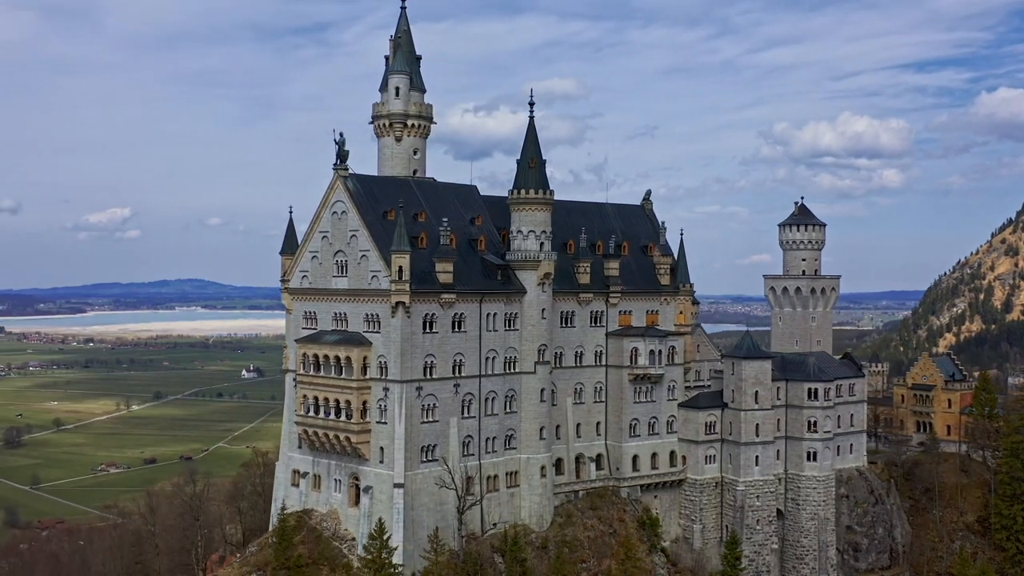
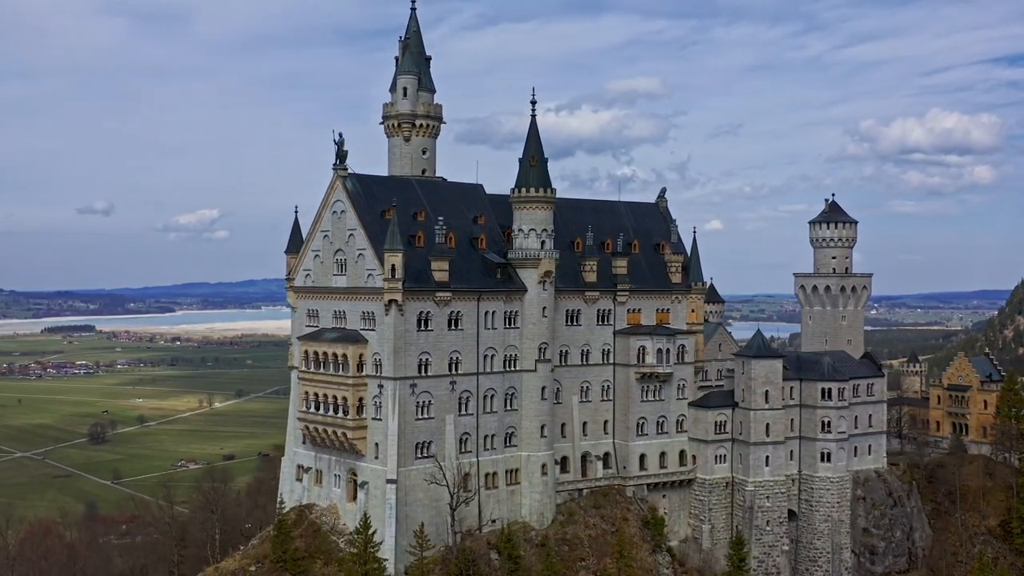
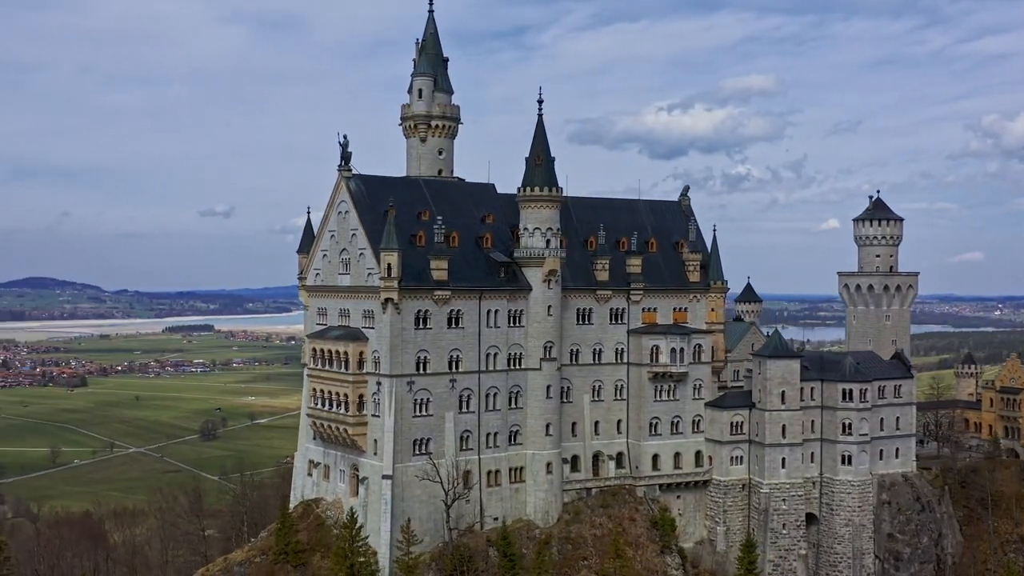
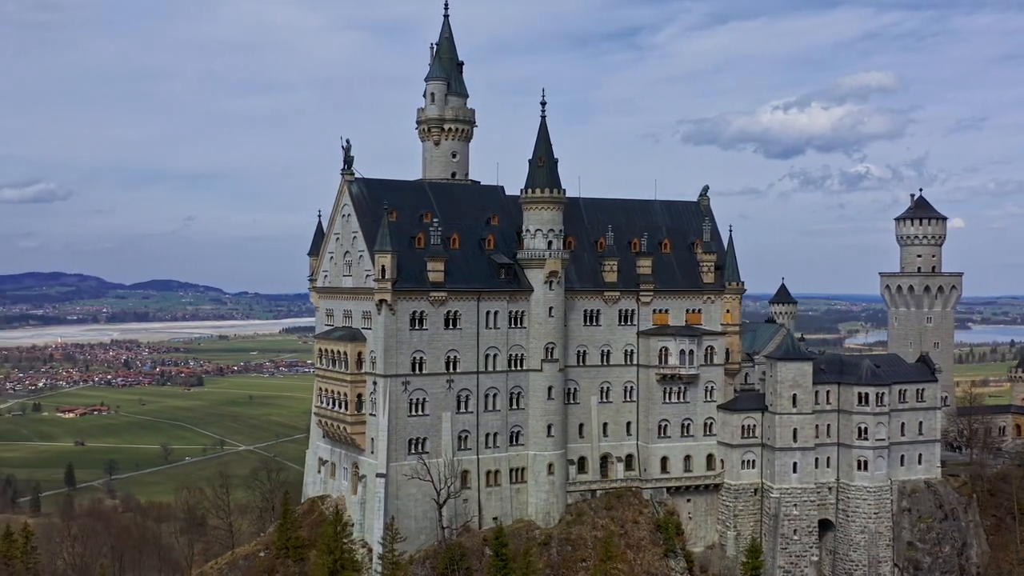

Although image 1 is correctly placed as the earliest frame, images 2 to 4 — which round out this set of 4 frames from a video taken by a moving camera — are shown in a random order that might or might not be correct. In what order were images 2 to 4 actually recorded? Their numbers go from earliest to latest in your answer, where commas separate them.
2, 3, 4
